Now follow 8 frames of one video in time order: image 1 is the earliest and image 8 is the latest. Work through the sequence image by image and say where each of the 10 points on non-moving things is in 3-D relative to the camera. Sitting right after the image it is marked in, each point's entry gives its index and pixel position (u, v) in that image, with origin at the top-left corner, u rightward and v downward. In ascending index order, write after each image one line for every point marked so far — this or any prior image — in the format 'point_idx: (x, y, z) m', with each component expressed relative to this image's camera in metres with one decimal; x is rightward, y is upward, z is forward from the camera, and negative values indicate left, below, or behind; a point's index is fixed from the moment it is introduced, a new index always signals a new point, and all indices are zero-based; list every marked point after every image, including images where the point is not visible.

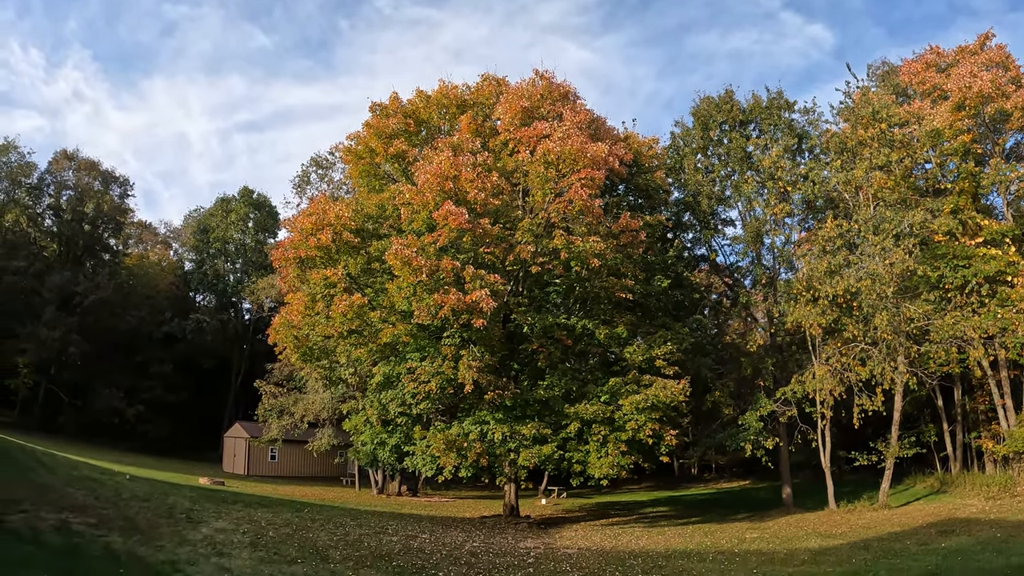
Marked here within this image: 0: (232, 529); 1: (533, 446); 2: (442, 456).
0: (-5.2, -4.6, +16.0) m
1: (+0.5, -3.2, +18.0) m
2: (-1.4, -3.3, +17.5) m
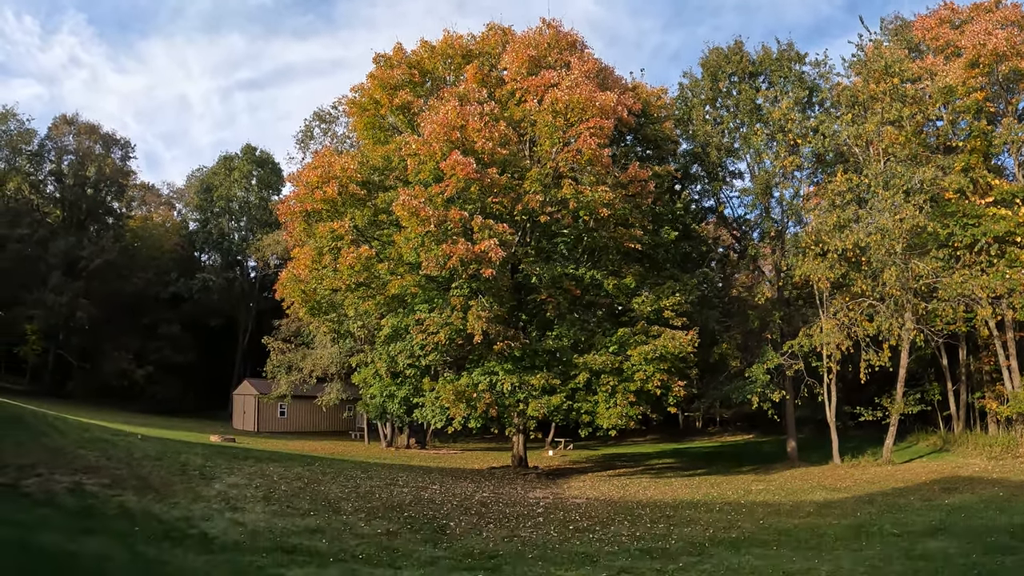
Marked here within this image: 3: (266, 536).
0: (-5.0, -3.7, +16.1) m
1: (+0.6, -2.2, +18.0) m
2: (-1.2, -2.3, +17.5) m
3: (-3.3, -3.4, +11.6) m
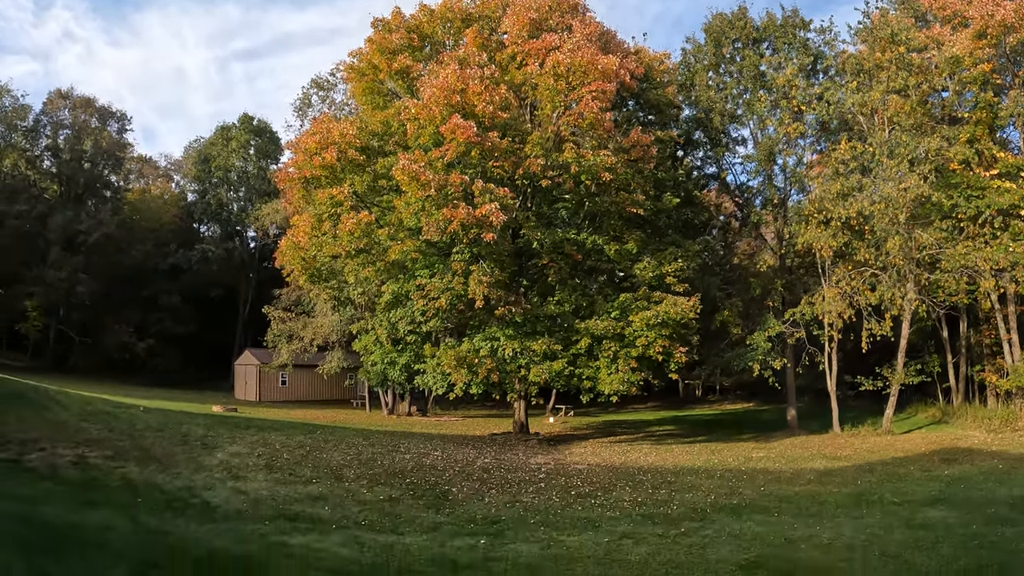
0: (-5.0, -3.1, +16.1) m
1: (+0.7, -1.5, +17.9) m
2: (-1.2, -1.7, +17.5) m
3: (-3.3, -2.9, +11.6) m
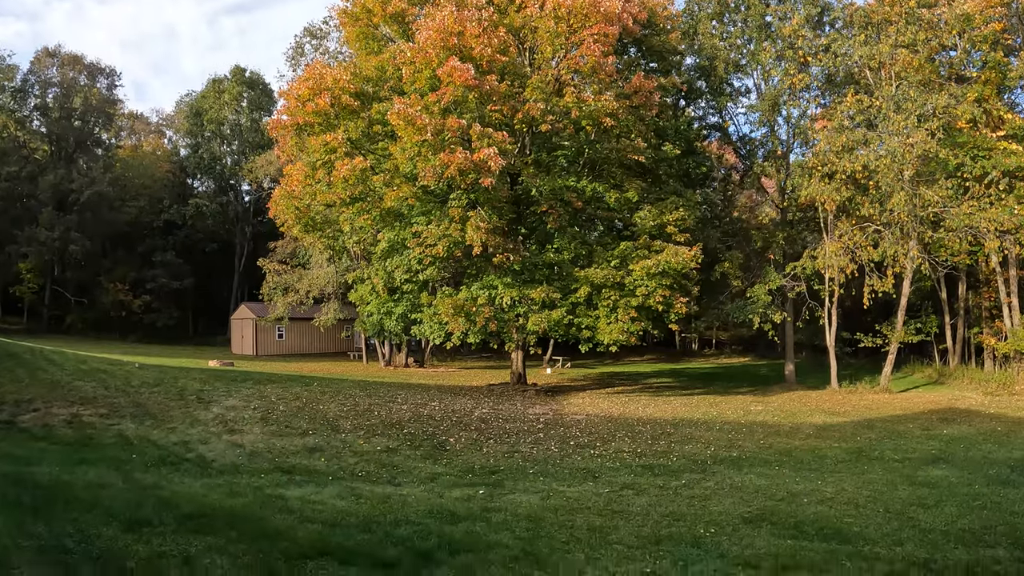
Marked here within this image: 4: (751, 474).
0: (-5.0, -2.2, +15.9) m
1: (+0.6, -0.4, +17.7) m
2: (-1.2, -0.7, +17.2) m
3: (-3.3, -2.2, +11.4) m
4: (+3.5, -2.7, +12.6) m
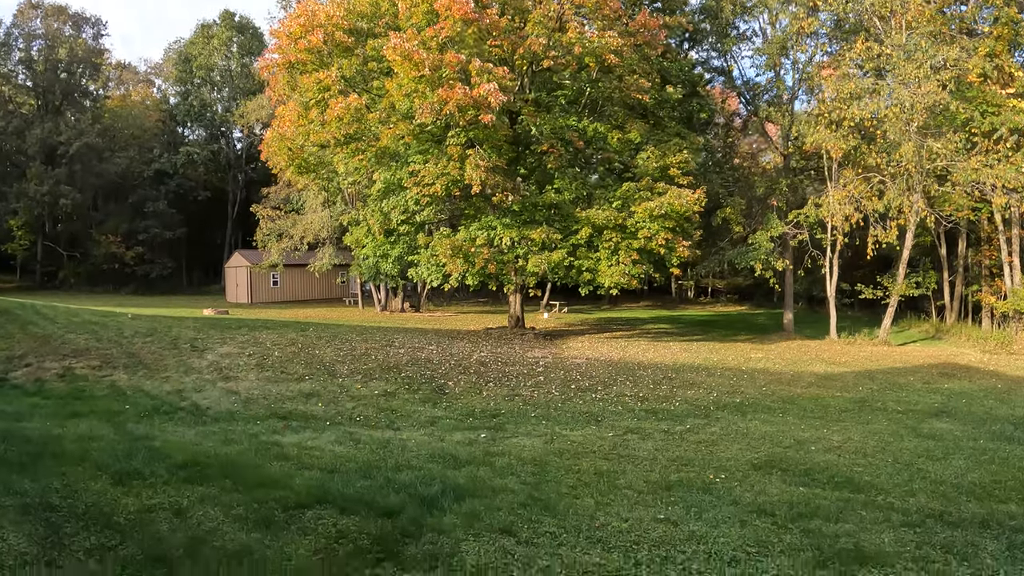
0: (-5.0, -1.1, +15.6) m
1: (+0.6, +0.7, +17.3) m
2: (-1.2, +0.4, +16.9) m
3: (-3.3, -1.5, +11.1) m
4: (+3.5, -1.9, +12.4) m
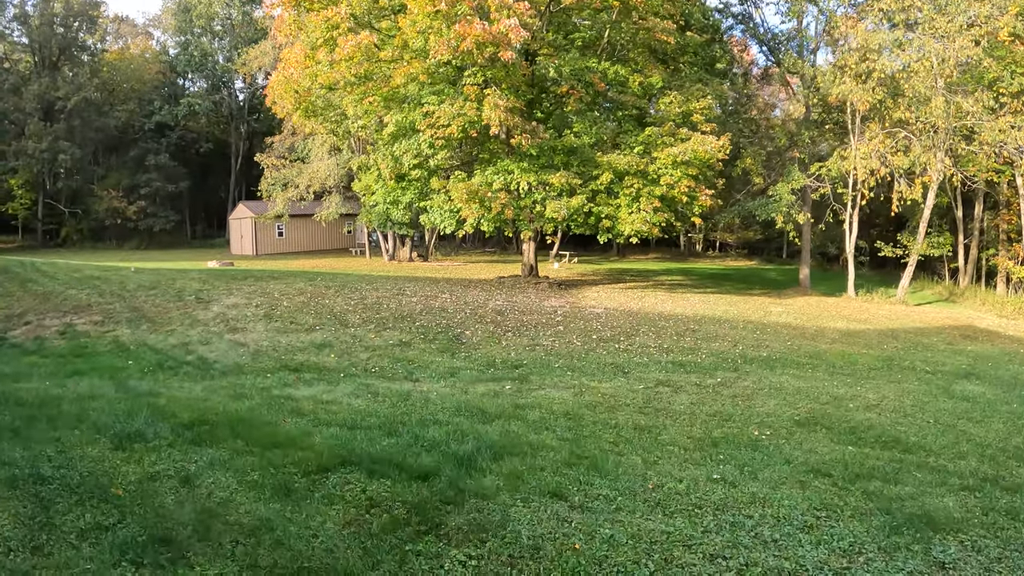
0: (-4.7, -0.2, +15.1) m
1: (+0.9, +1.7, +16.6) m
2: (-0.9, +1.4, +16.2) m
3: (-3.0, -0.8, +10.6) m
4: (+3.8, -1.2, +11.9) m
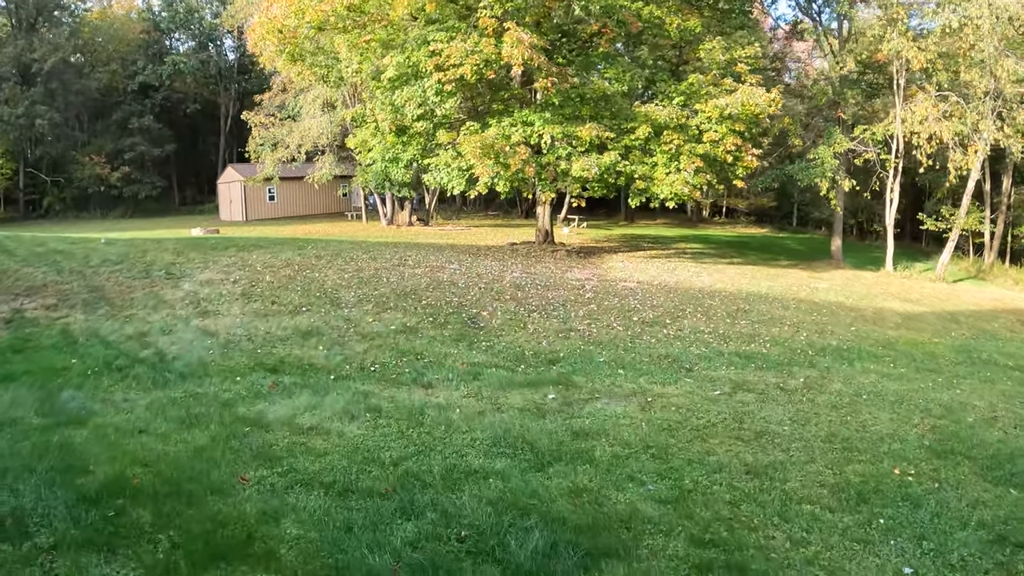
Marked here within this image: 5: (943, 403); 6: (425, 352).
0: (-4.4, +0.2, +13.0) m
1: (+1.2, +2.2, +14.5) m
2: (-0.6, +1.9, +14.1) m
3: (-2.7, -0.6, +8.6) m
4: (+4.1, -0.9, +9.9) m
5: (+4.4, -1.0, +8.8) m
6: (-0.9, -0.7, +8.6) m
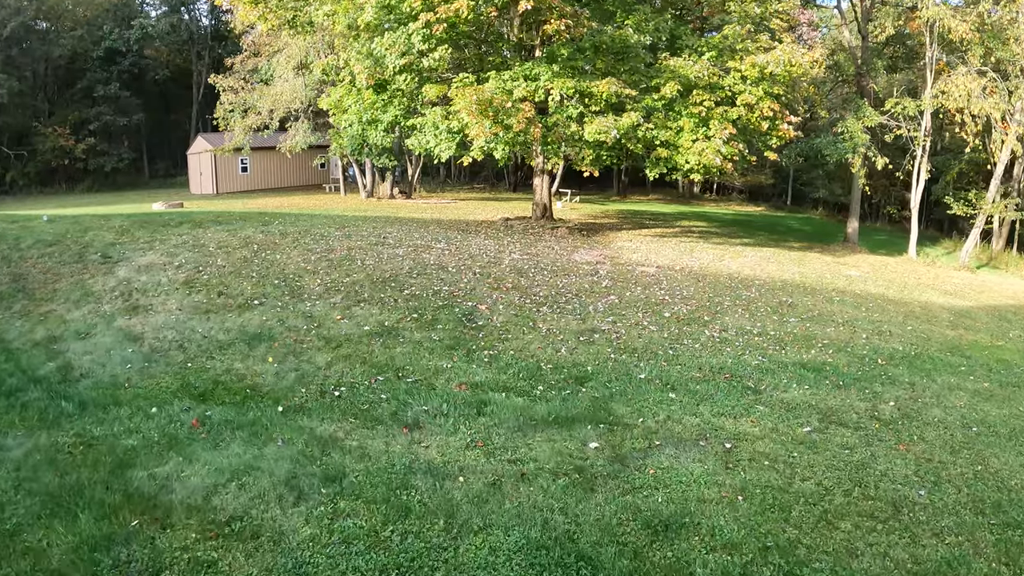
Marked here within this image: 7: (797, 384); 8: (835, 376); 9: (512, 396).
0: (-4.3, +0.4, +10.9) m
1: (+1.2, +2.4, +12.5) m
2: (-0.6, +2.1, +12.1) m
3: (-2.6, -0.5, +6.6) m
4: (+4.2, -0.8, +8.0) m
5: (+4.5, -1.0, +6.9) m
6: (-0.8, -0.6, +6.6) m
7: (+2.3, -0.8, +7.0) m
8: (+2.8, -0.7, +7.6) m
9: (0.0, -0.8, +5.8) m
